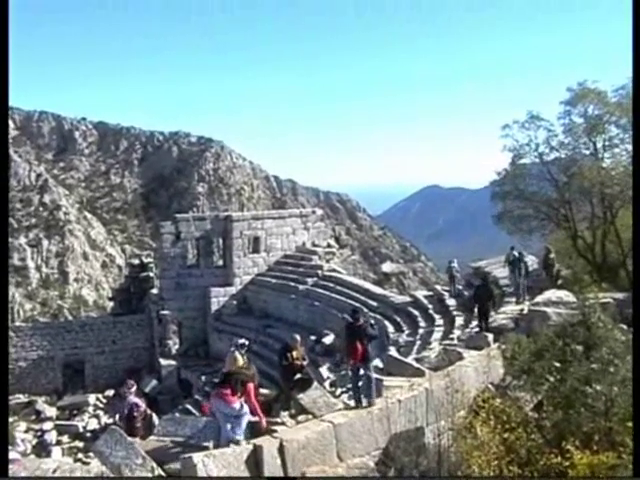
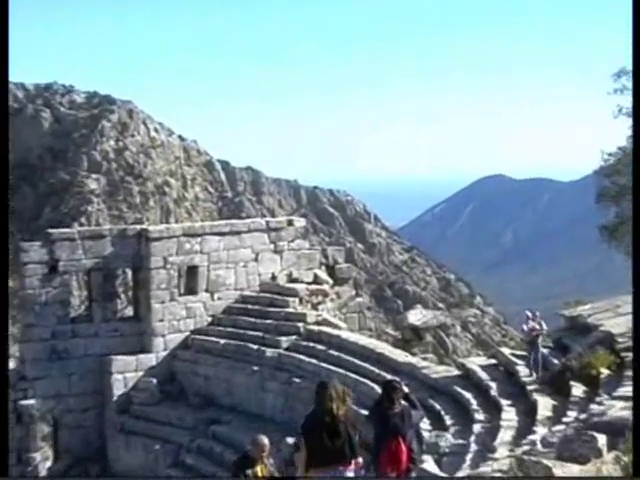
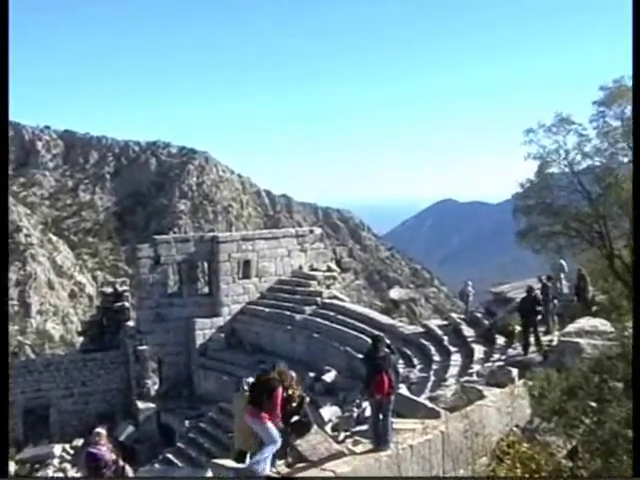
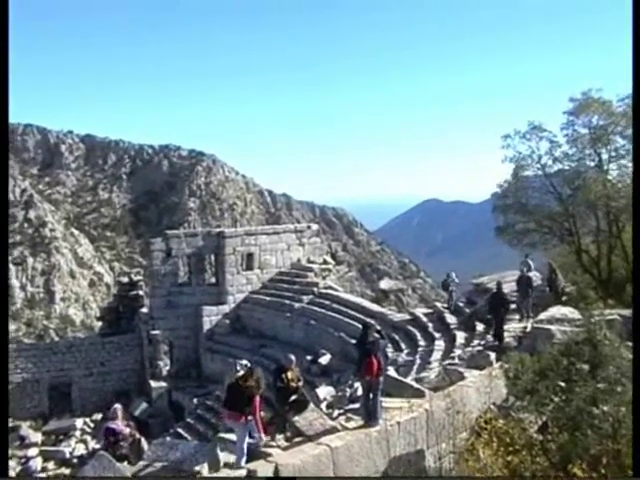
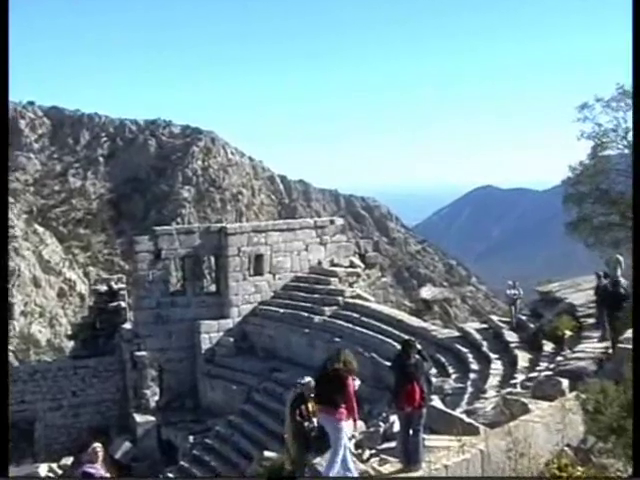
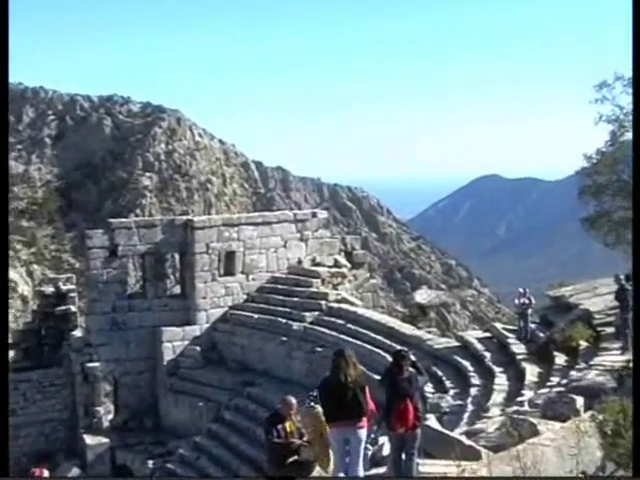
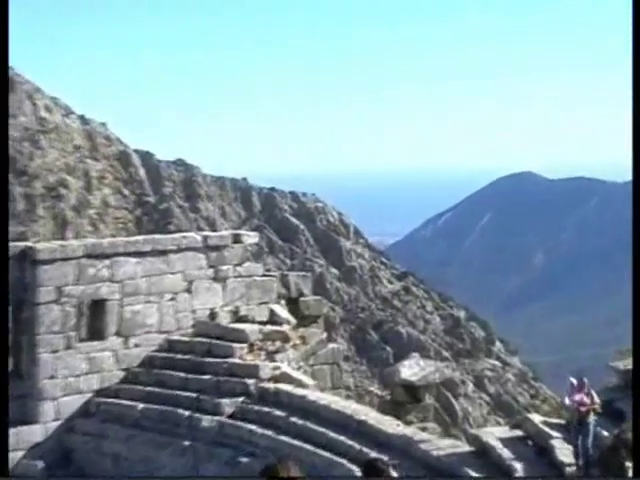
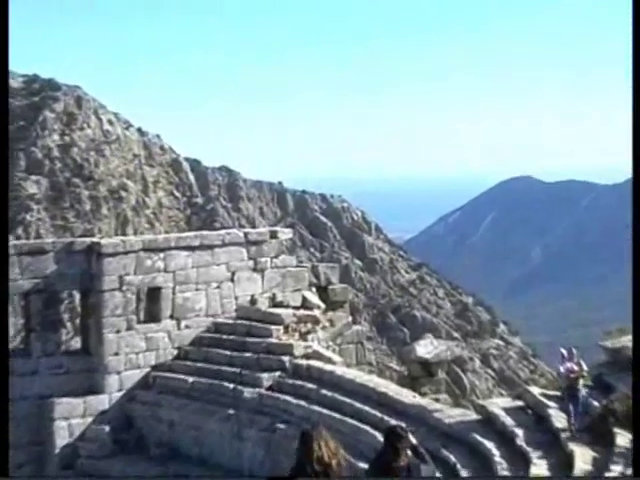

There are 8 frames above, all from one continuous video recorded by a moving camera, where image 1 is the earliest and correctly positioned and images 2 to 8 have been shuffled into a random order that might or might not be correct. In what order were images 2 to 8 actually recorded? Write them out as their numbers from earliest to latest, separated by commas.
4, 3, 5, 6, 2, 8, 7
